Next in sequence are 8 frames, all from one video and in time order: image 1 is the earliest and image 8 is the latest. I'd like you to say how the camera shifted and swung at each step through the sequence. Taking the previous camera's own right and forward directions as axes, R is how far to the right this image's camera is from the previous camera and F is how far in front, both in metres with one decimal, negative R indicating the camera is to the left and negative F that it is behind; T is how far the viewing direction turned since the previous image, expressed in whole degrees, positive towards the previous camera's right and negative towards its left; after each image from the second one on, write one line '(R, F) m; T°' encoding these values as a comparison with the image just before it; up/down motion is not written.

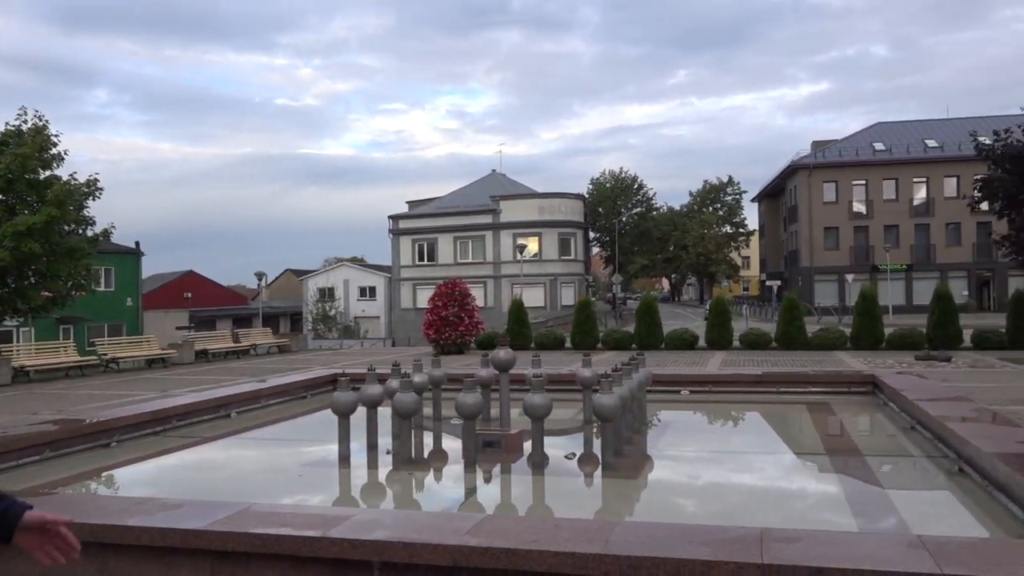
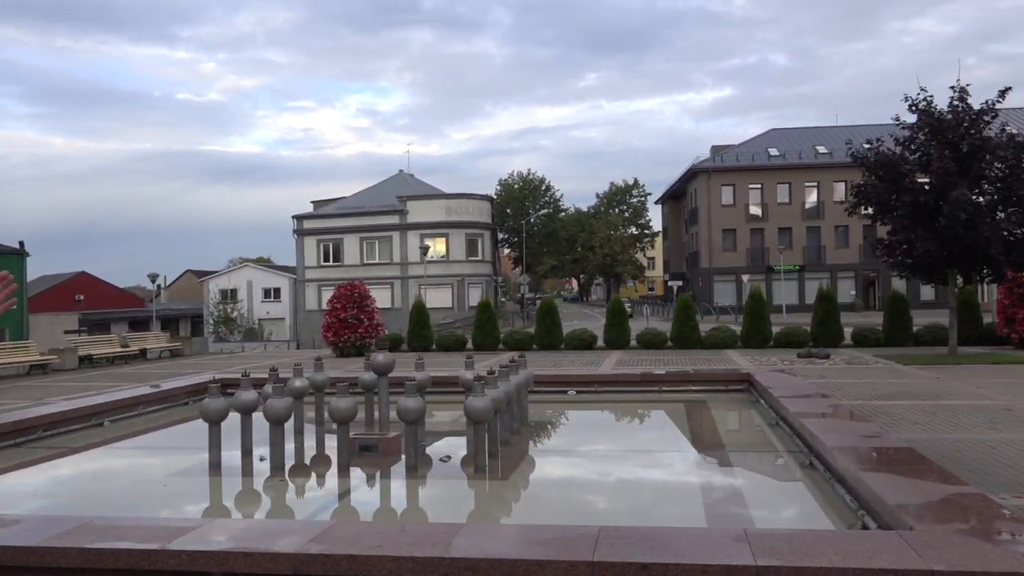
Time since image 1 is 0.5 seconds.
(+0.4, +0.1) m; +6°
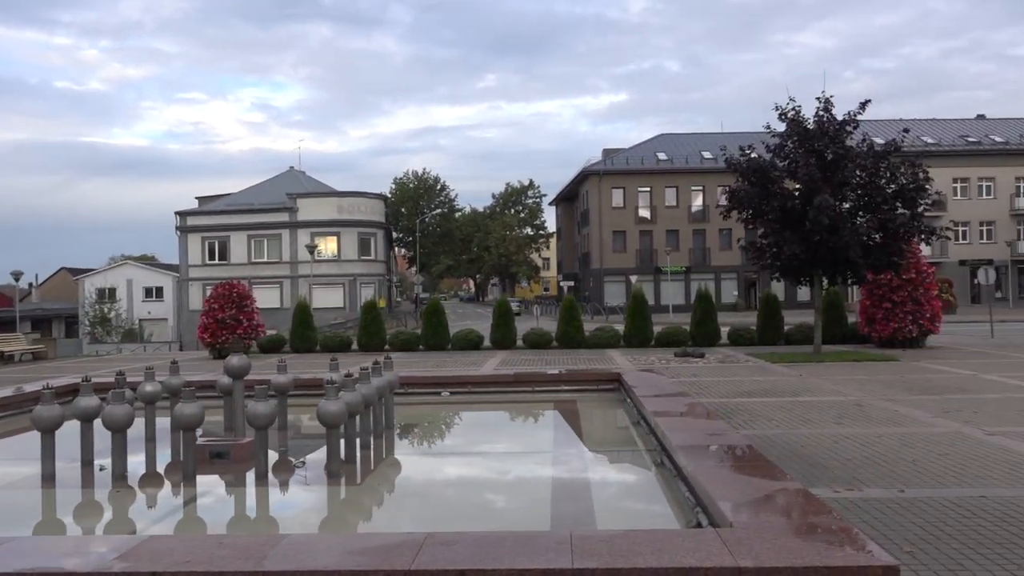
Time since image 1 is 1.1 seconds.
(+0.4, +0.1) m; +7°
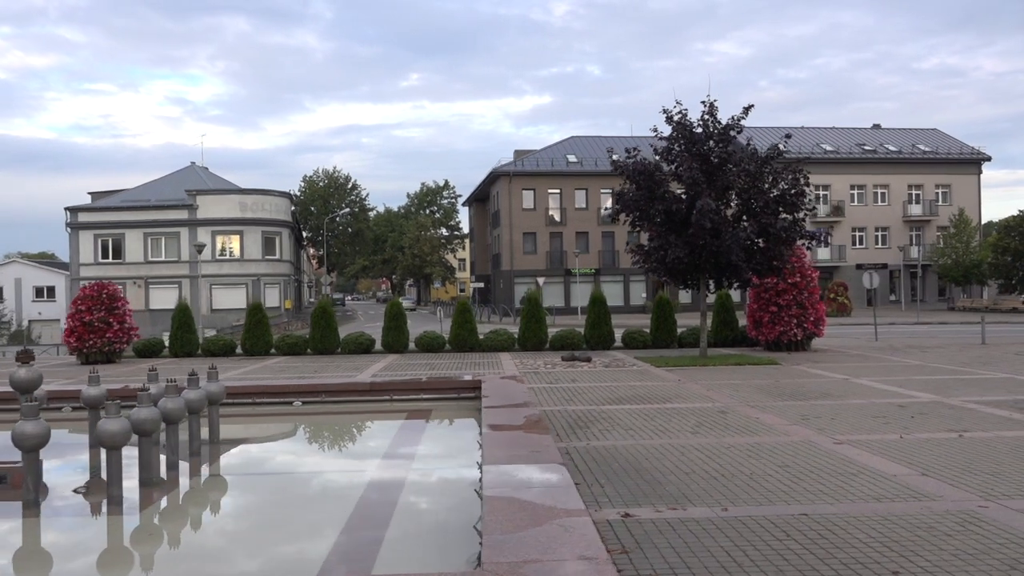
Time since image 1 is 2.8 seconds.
(+0.9, +0.5) m; +6°
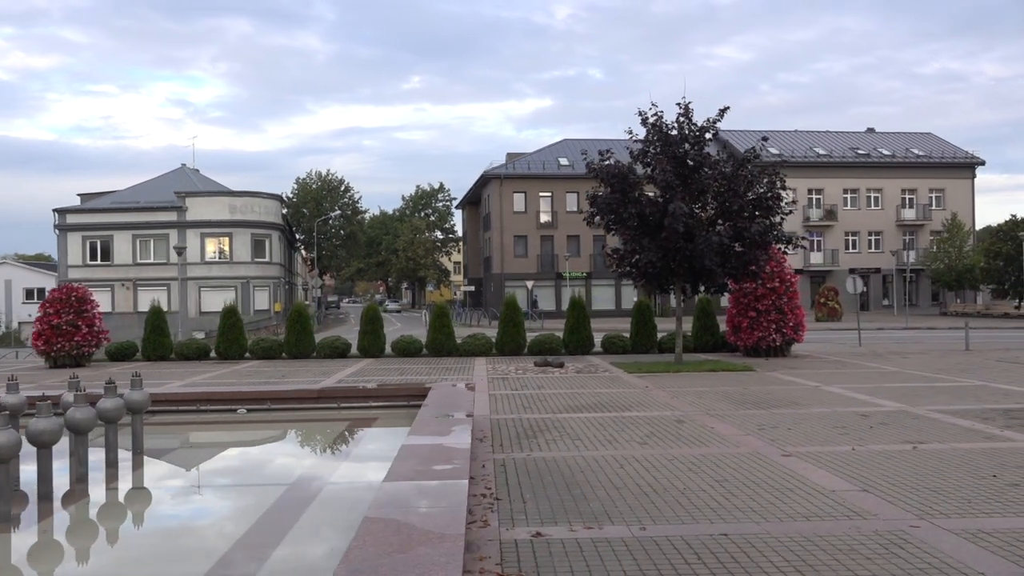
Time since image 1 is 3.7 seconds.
(+0.7, +0.3) m; 0°
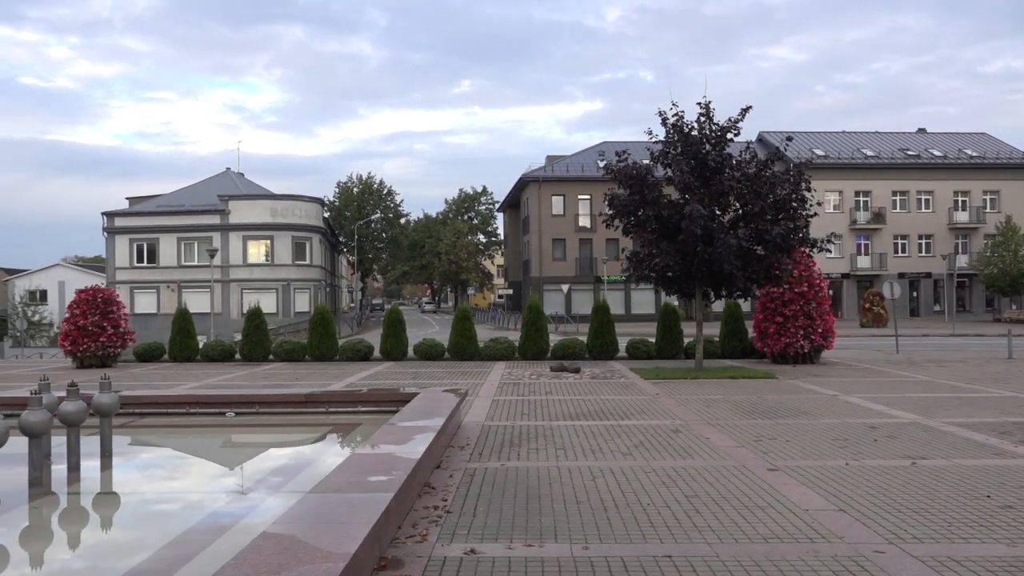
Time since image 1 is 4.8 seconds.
(+0.8, +0.3) m; -3°
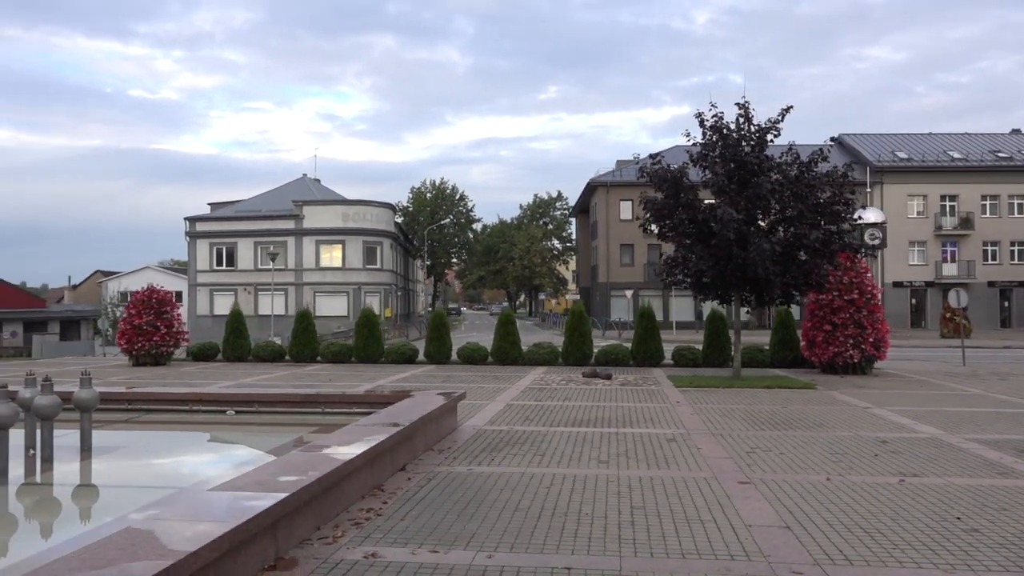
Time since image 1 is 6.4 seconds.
(+1.2, +0.2) m; -6°
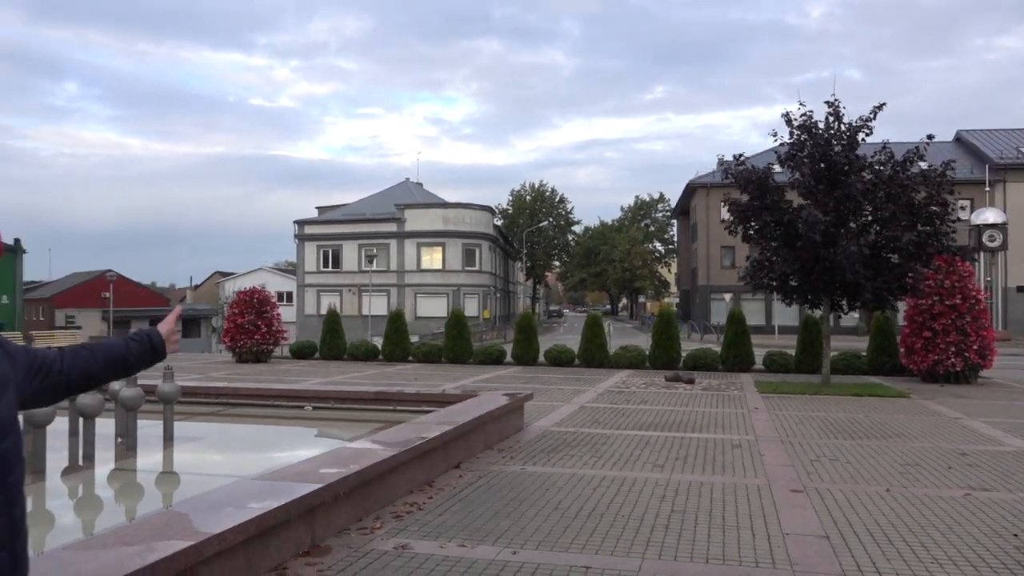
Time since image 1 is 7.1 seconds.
(+0.5, -0.1) m; -7°
